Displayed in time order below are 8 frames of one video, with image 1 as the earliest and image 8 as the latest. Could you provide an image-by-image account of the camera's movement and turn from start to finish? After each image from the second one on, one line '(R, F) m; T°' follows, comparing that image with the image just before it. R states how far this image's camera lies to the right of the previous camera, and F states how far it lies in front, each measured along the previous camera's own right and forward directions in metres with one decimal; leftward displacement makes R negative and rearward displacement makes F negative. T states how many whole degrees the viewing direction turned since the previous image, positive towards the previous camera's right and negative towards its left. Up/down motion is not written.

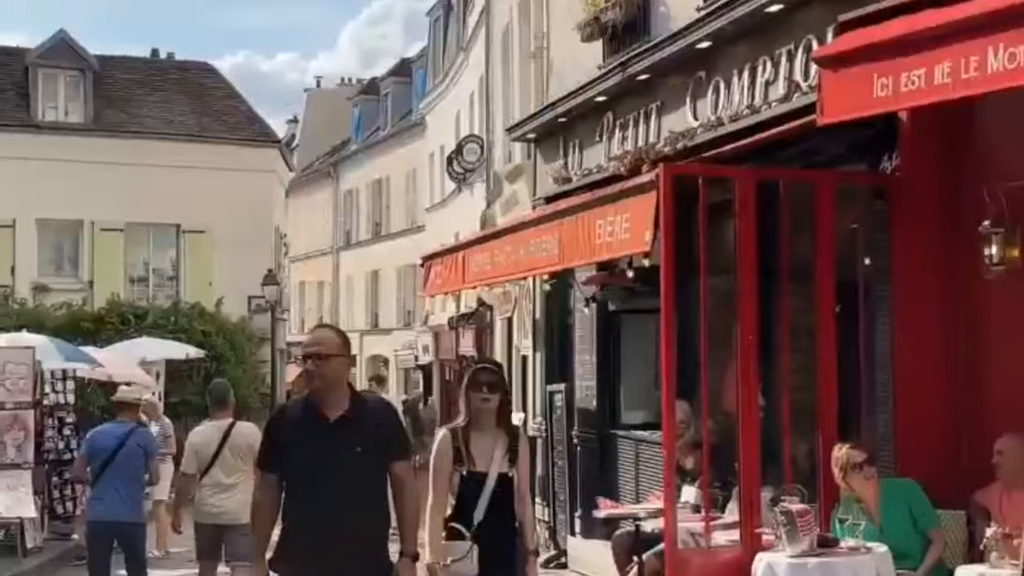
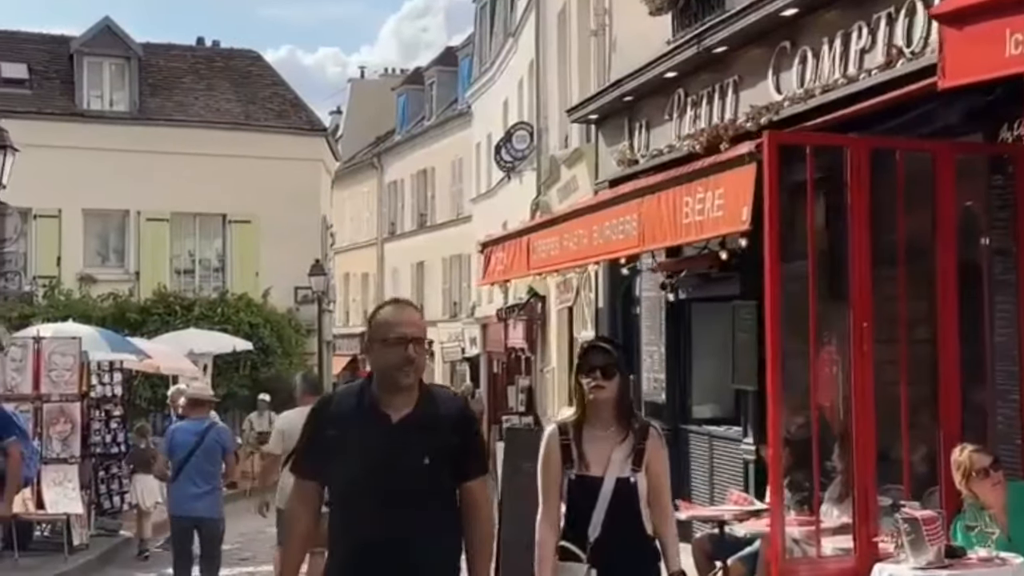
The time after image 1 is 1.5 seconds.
(-0.3, +0.7) m; -2°
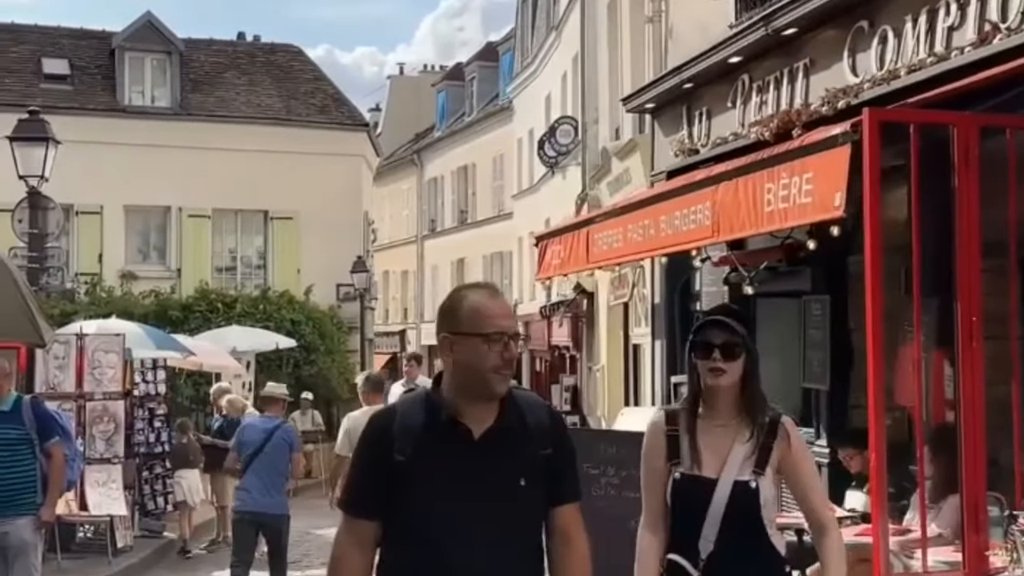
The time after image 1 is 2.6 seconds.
(-0.2, +0.5) m; -2°
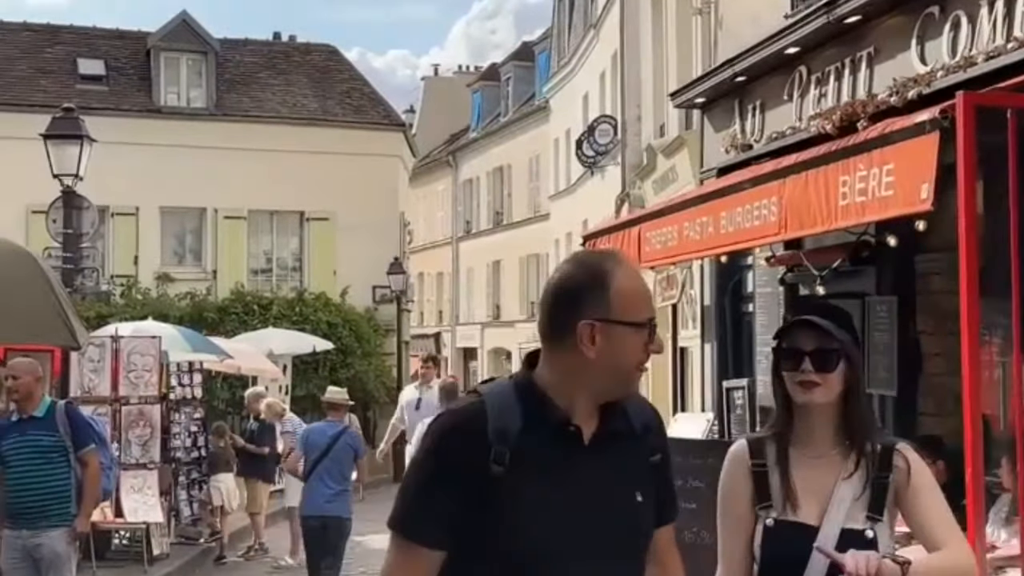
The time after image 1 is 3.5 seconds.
(-0.1, +0.4) m; -2°
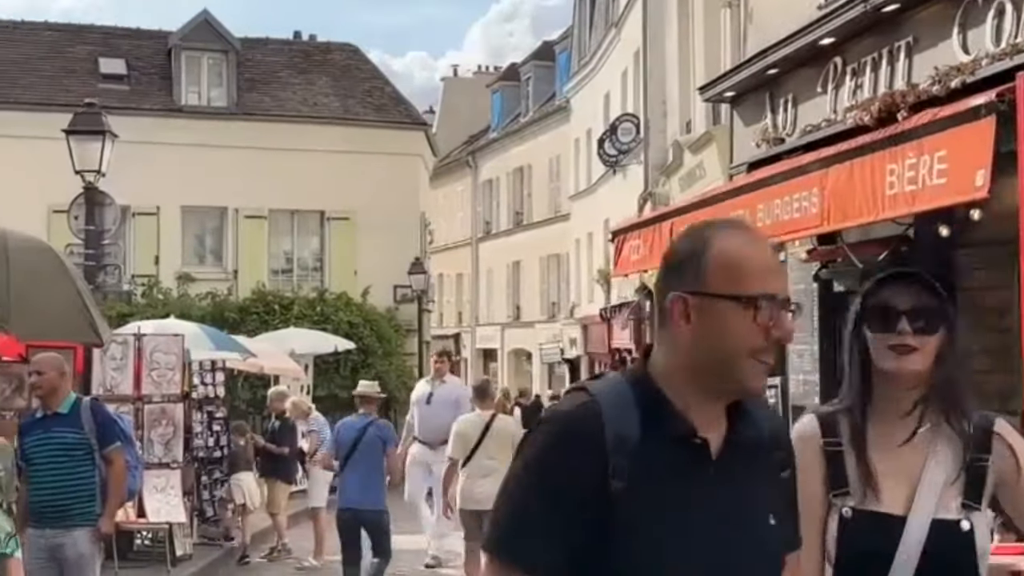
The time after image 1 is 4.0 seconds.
(-0.1, +0.2) m; -1°
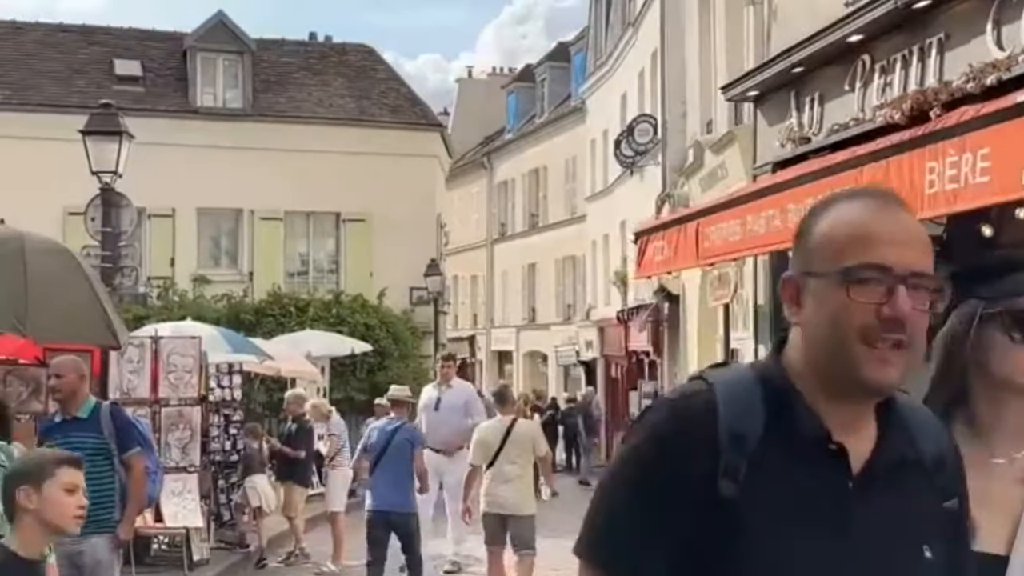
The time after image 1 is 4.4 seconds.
(-0.1, +0.2) m; -1°
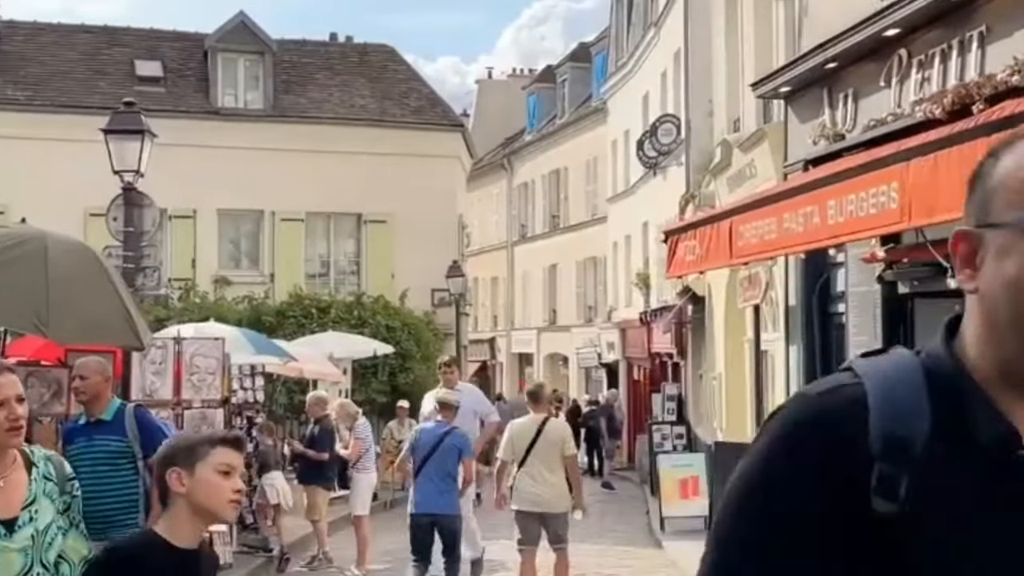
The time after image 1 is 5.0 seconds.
(-0.1, +0.2) m; -1°
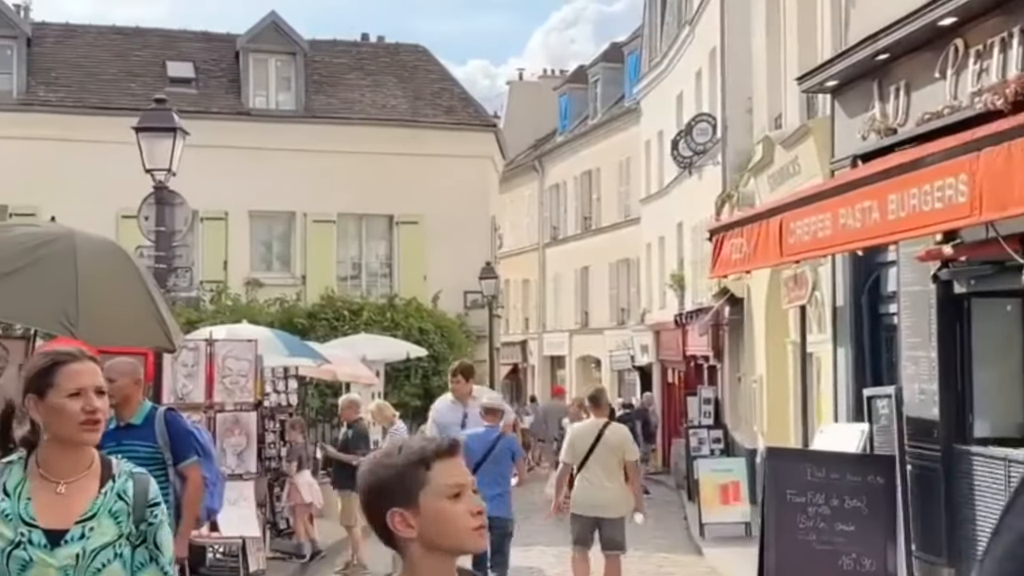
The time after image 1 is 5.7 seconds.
(-0.1, +0.3) m; -1°
